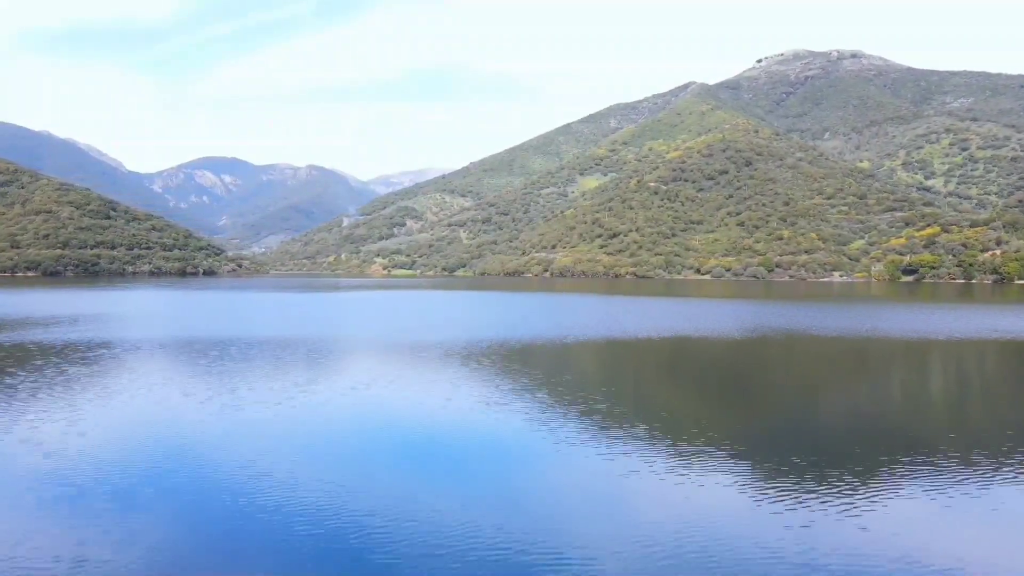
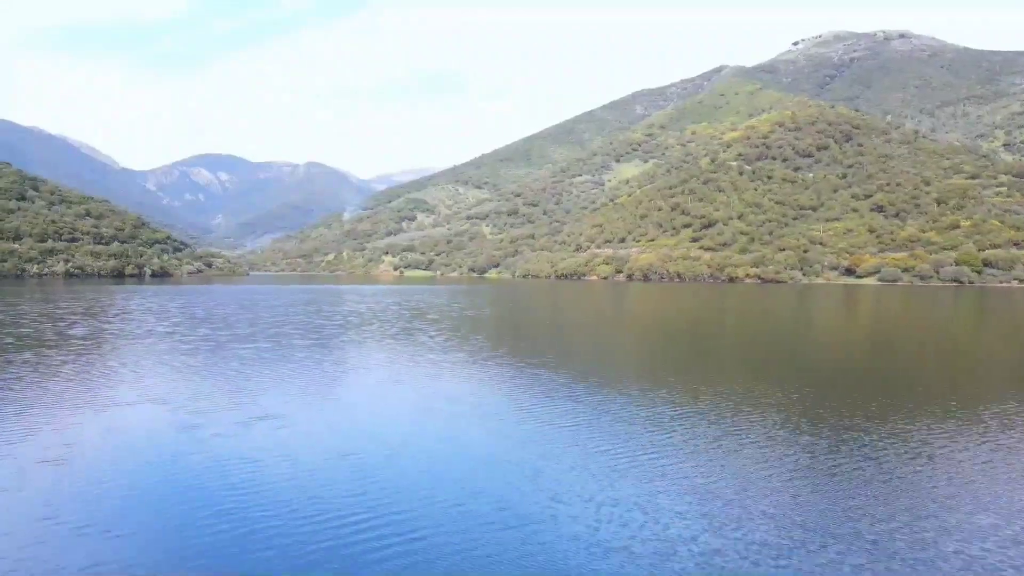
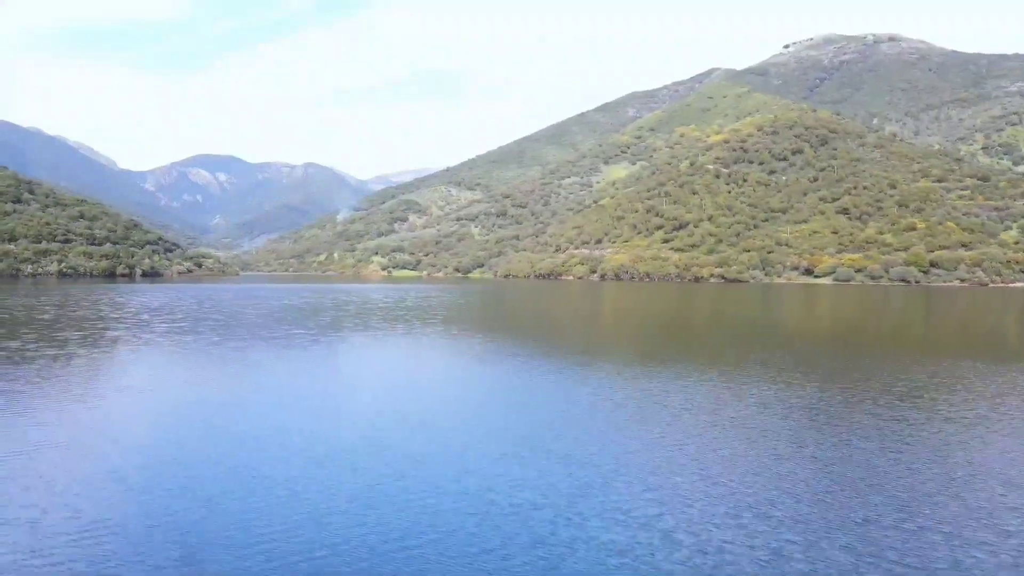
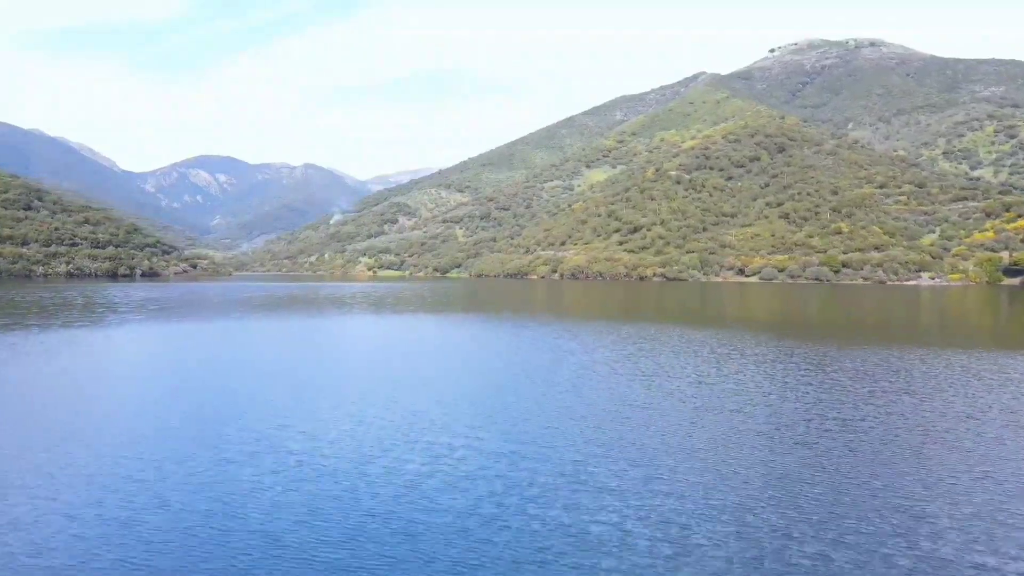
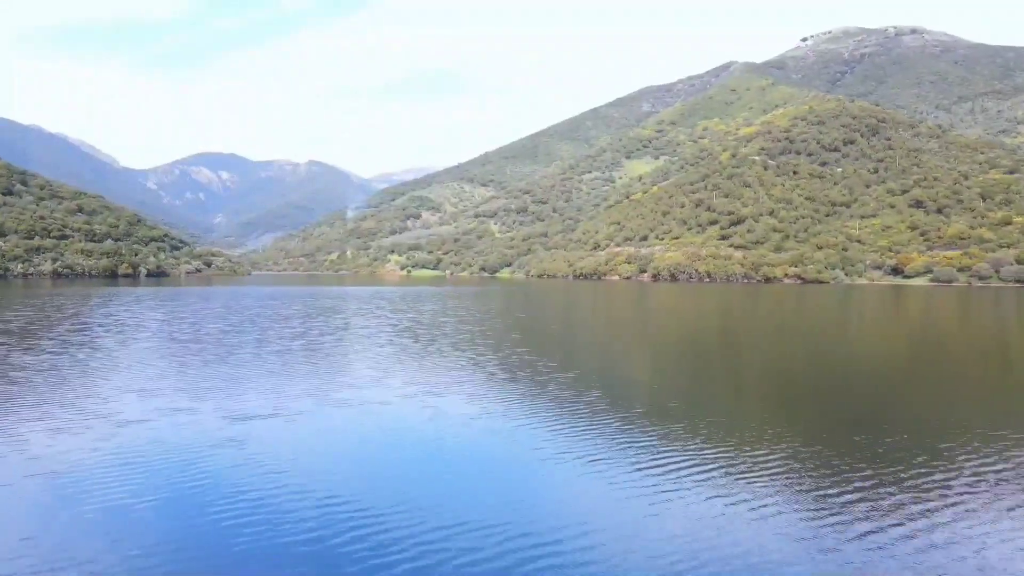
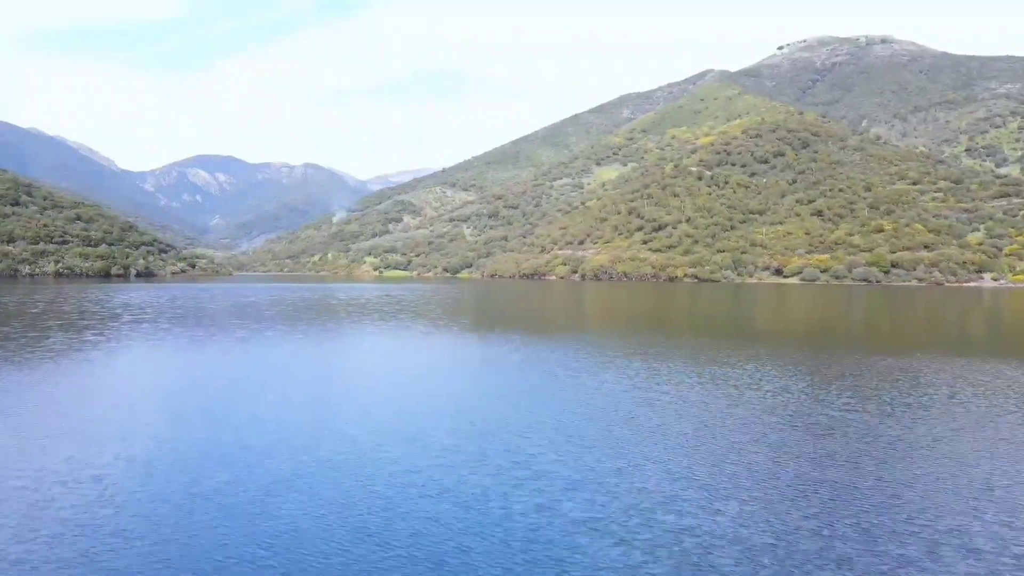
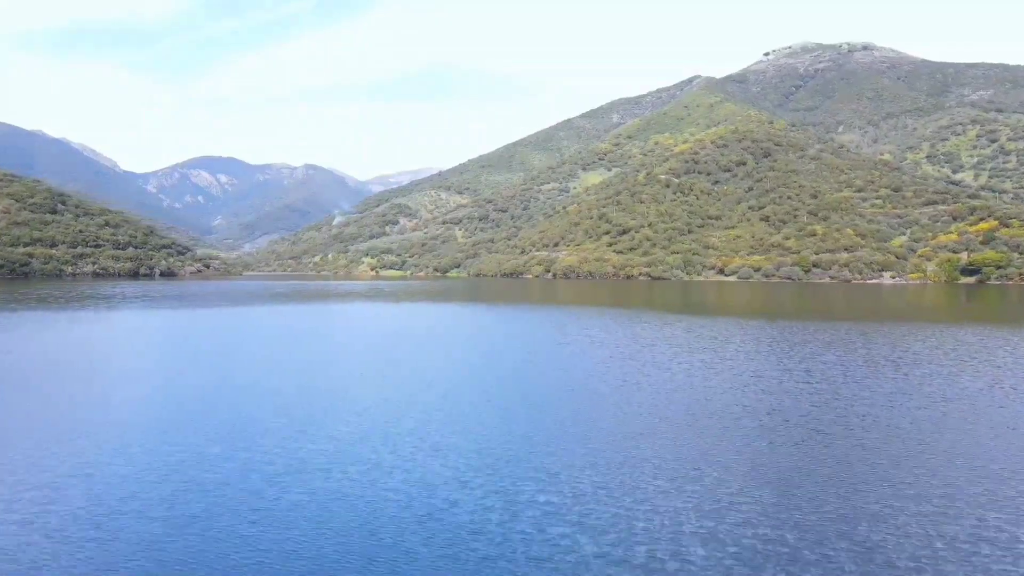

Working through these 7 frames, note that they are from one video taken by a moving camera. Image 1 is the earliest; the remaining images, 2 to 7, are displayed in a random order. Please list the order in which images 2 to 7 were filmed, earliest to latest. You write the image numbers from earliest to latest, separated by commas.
7, 4, 6, 3, 2, 5
